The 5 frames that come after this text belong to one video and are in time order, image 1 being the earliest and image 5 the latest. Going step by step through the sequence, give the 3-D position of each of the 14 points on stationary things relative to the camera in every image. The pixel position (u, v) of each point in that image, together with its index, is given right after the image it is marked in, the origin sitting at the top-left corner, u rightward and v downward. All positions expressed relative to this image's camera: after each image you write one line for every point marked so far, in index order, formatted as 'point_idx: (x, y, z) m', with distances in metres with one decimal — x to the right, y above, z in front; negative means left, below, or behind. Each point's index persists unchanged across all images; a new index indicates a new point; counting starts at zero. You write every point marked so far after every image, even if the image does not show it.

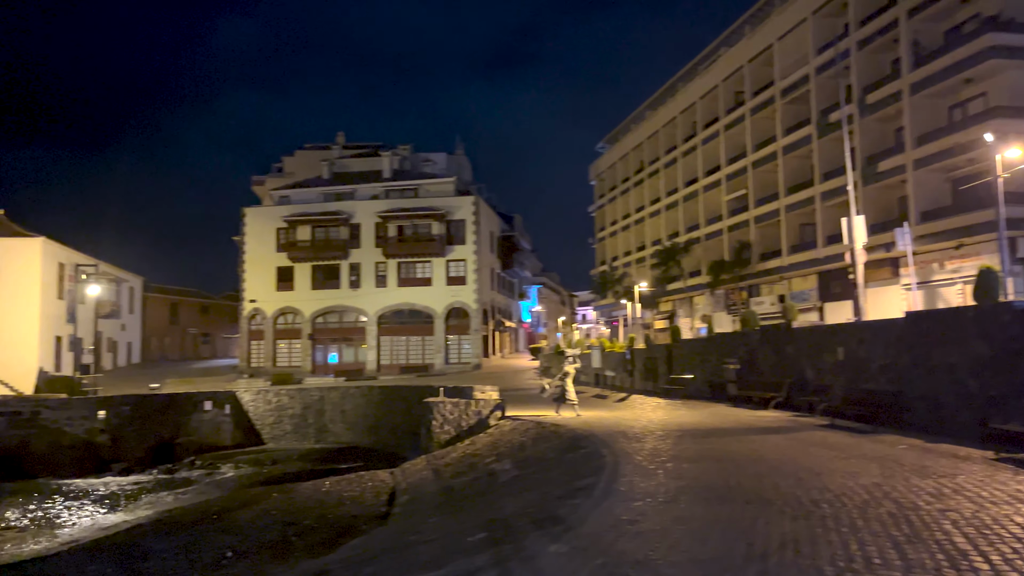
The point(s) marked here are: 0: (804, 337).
0: (+6.4, -1.1, +17.7) m
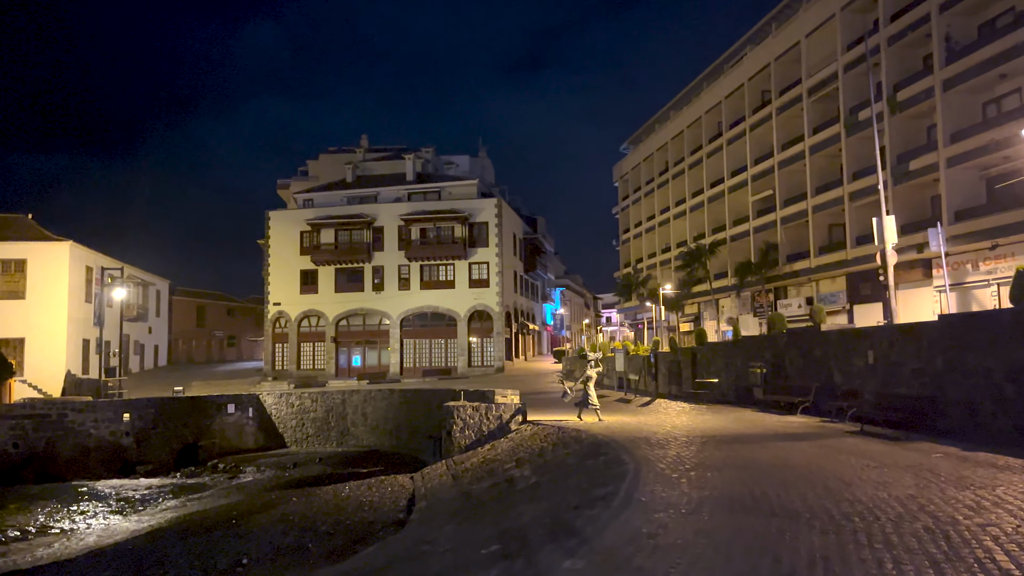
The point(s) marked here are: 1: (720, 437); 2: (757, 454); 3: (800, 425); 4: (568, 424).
0: (+6.8, -1.1, +17.2) m
1: (+3.6, -2.6, +14.0) m
2: (+3.5, -2.4, +11.5) m
3: (+5.4, -2.6, +15.3) m
4: (+1.2, -2.9, +17.5) m
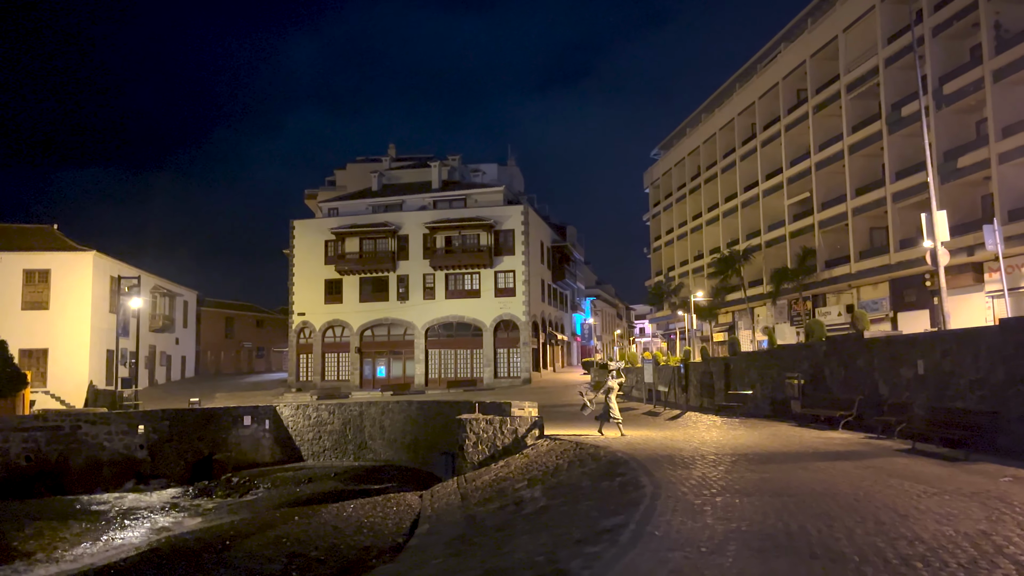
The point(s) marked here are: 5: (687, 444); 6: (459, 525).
0: (+7.1, -1.2, +15.7) m
1: (+3.7, -2.6, +12.6) m
2: (+3.5, -2.4, +10.1) m
3: (+5.6, -2.6, +13.8) m
4: (+1.5, -3.0, +16.2) m
5: (+3.2, -2.8, +14.7) m
6: (-0.8, -3.6, +12.1) m
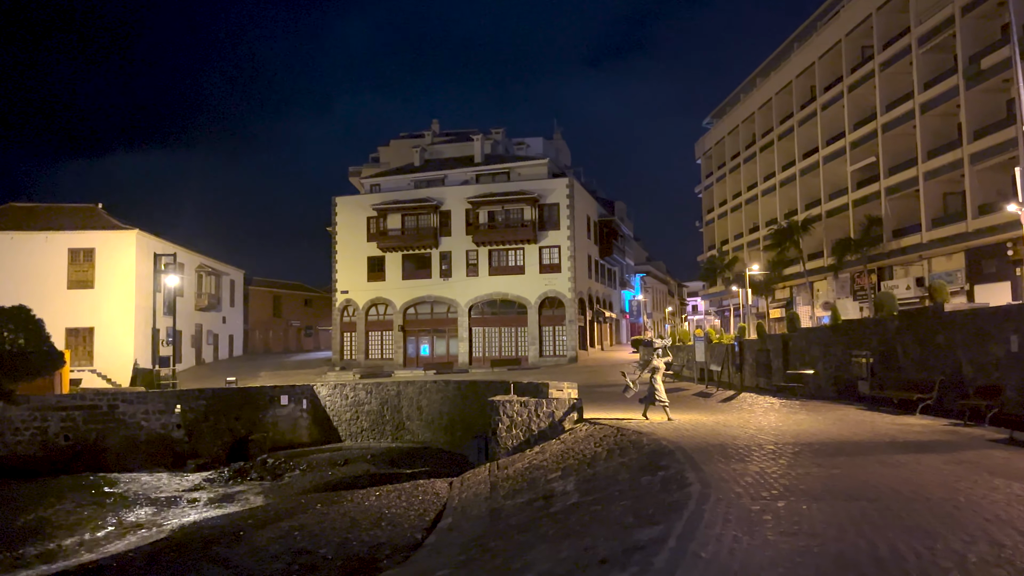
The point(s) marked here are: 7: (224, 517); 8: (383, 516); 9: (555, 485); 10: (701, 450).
0: (+7.7, -0.6, +13.8) m
1: (+4.1, -2.1, +10.9) m
2: (+3.8, -2.0, +8.5) m
3: (+6.1, -2.1, +12.0) m
4: (+2.1, -2.5, +14.7) m
5: (+3.7, -2.3, +13.0) m
6: (-0.4, -3.1, +10.7) m
7: (-6.1, -4.8, +17.0) m
8: (-2.2, -3.8, +13.5) m
9: (+0.6, -2.9, +11.7) m
10: (+2.6, -2.2, +10.9) m
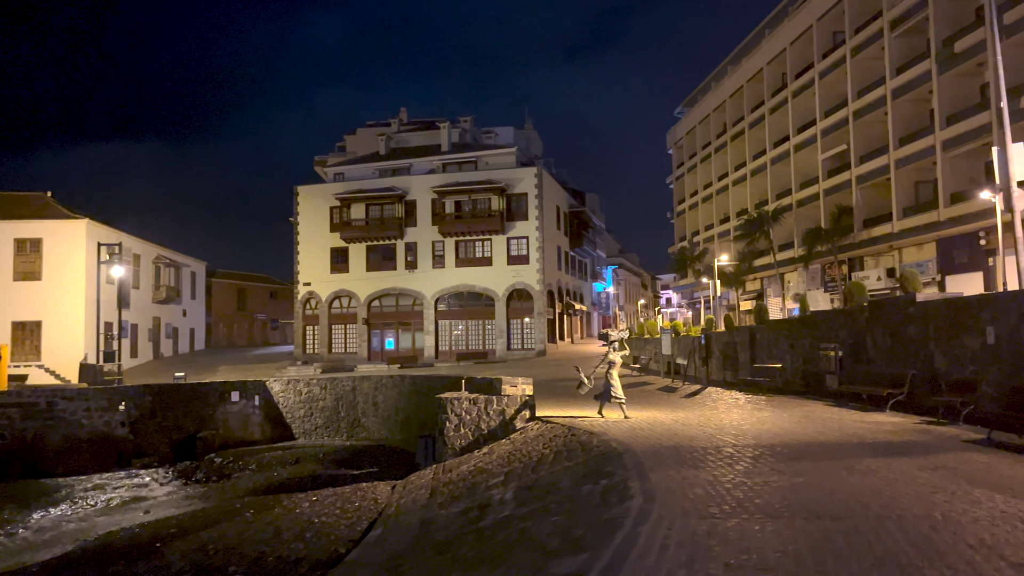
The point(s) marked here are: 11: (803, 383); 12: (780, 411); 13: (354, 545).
0: (+6.8, -0.4, +12.9) m
1: (+3.3, -2.0, +9.9) m
2: (+3.0, -1.8, +7.5) m
3: (+5.3, -2.0, +11.1) m
4: (+1.2, -2.3, +13.6) m
5: (+2.8, -2.1, +12.1) m
6: (-1.2, -3.0, +9.6) m
7: (-7.1, -4.6, +15.7) m
8: (-3.1, -3.7, +12.4) m
9: (-0.2, -2.7, +10.7) m
10: (+1.7, -2.0, +9.9) m
11: (+6.5, -2.1, +17.9) m
12: (+4.7, -2.2, +14.2) m
13: (-2.1, -3.4, +10.8) m
